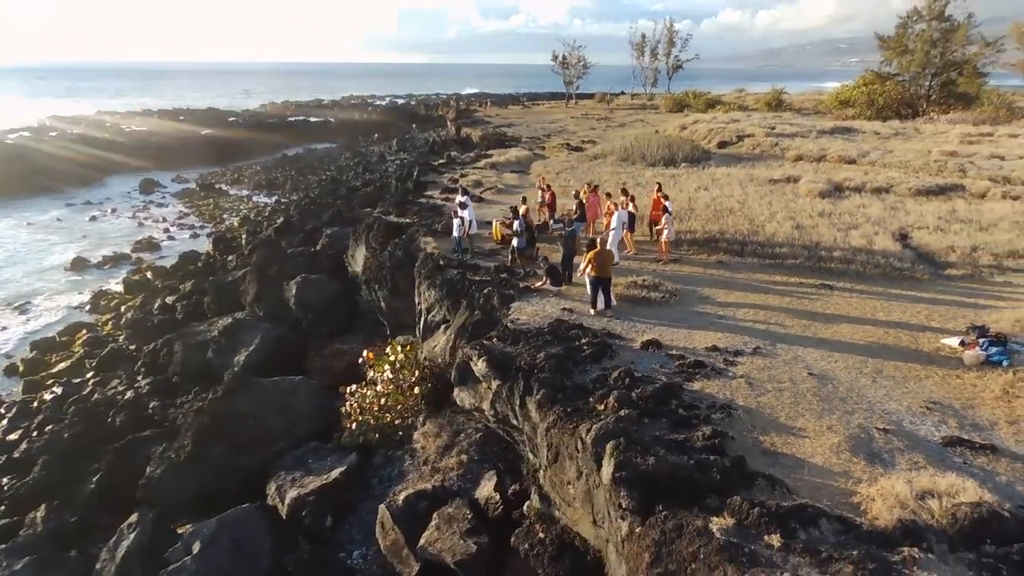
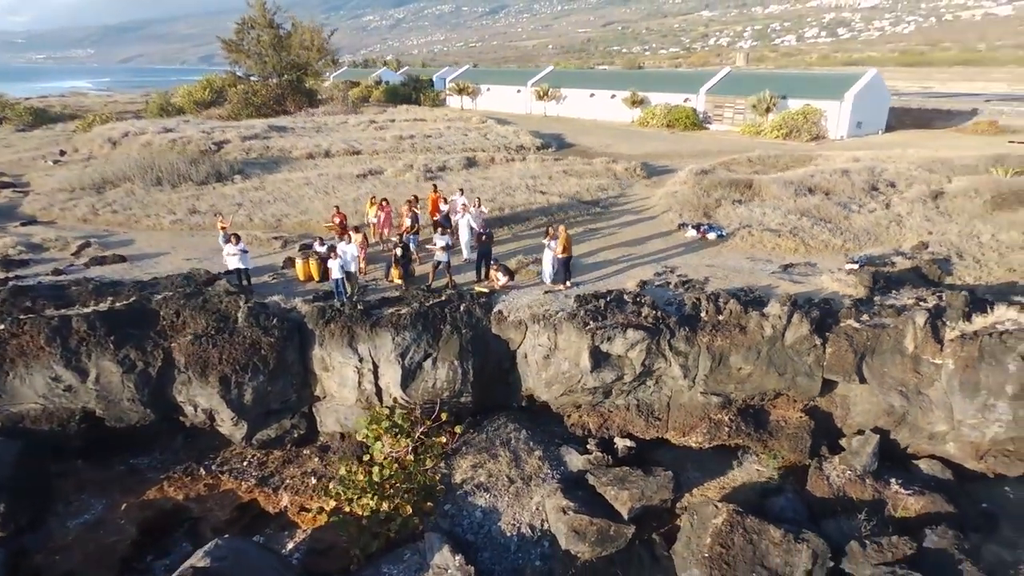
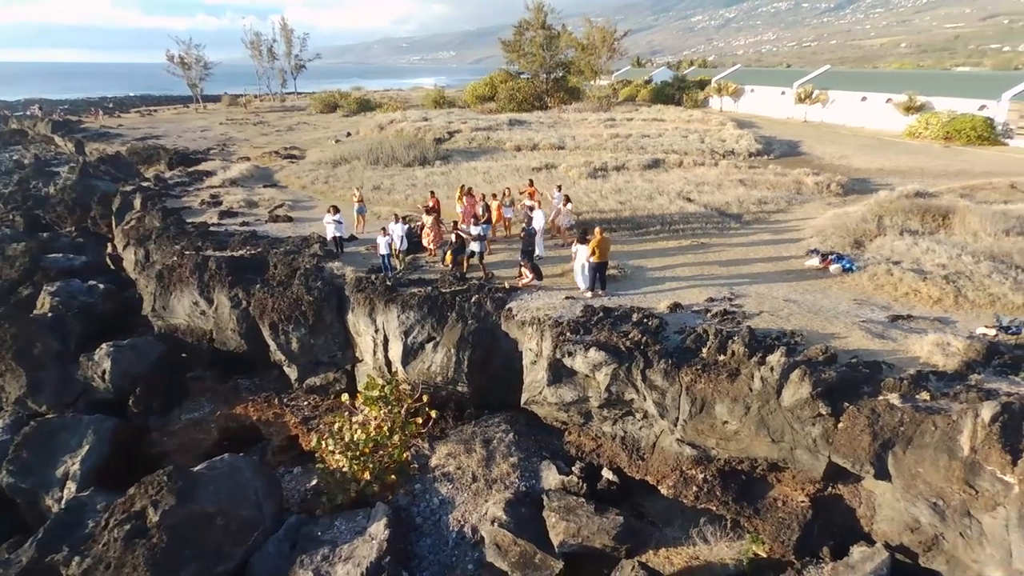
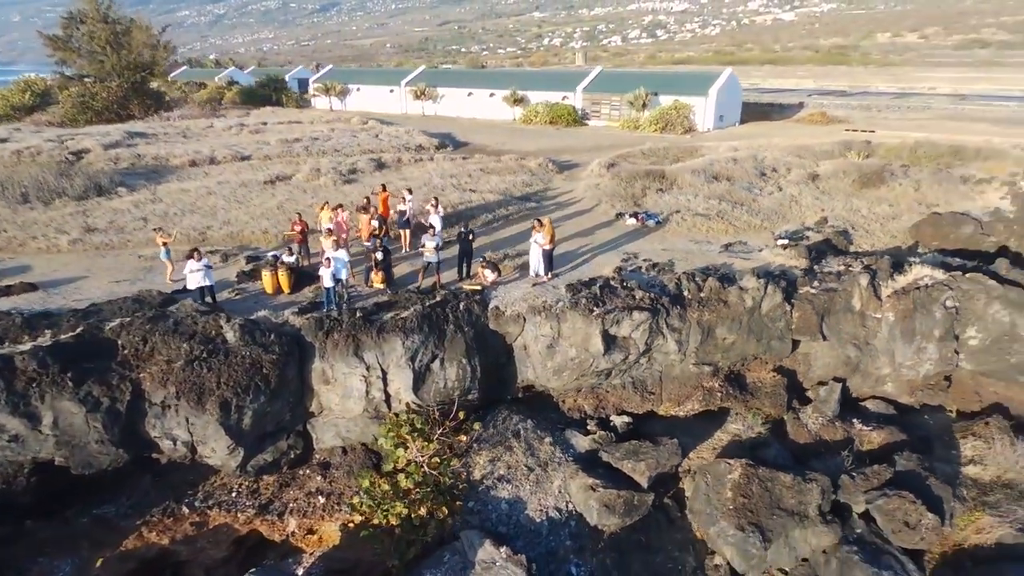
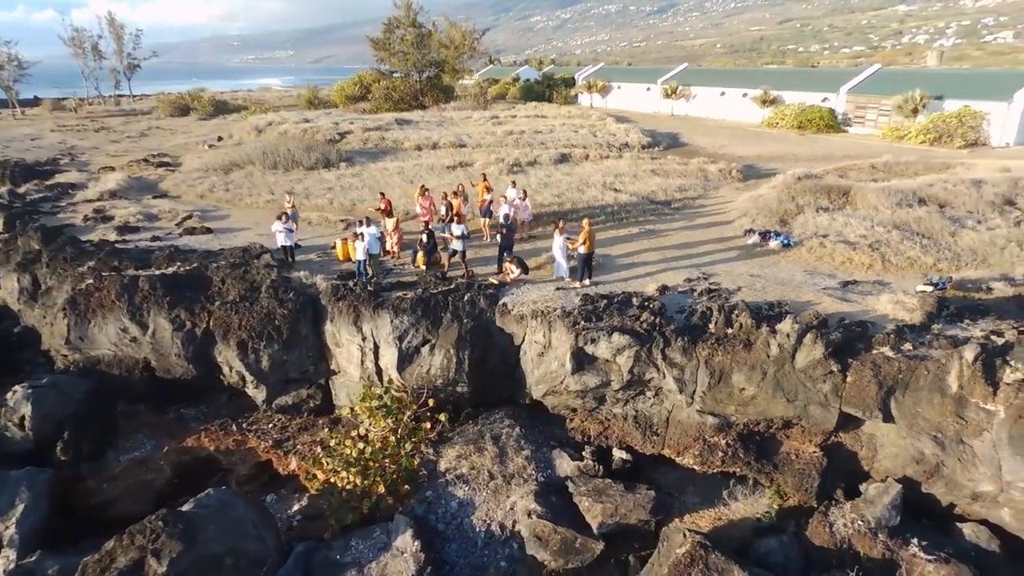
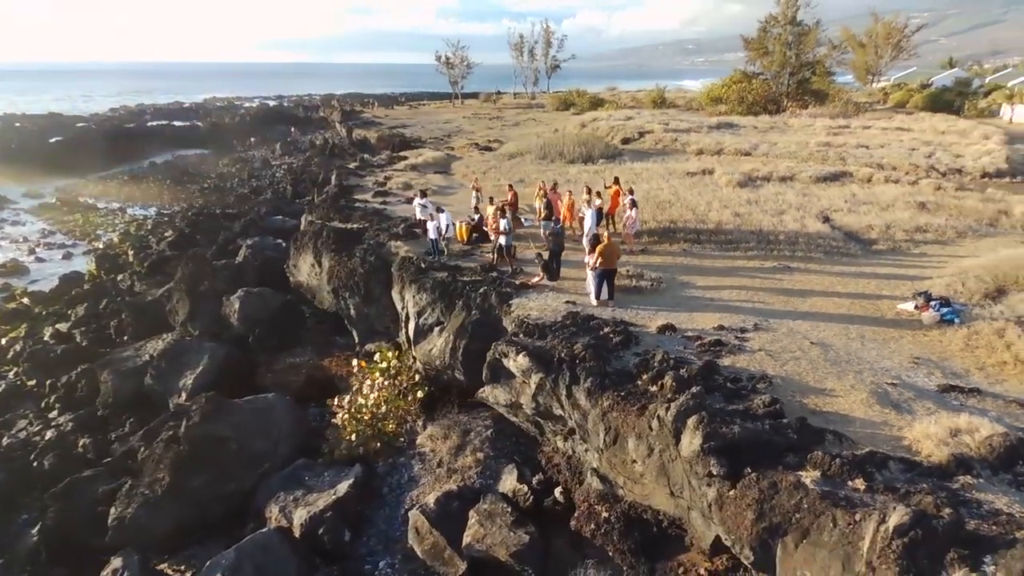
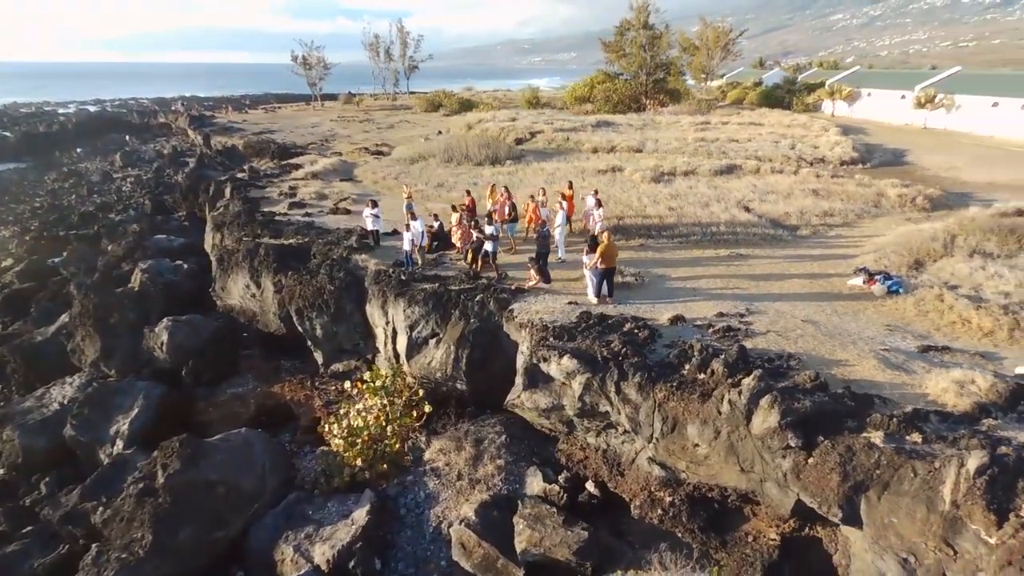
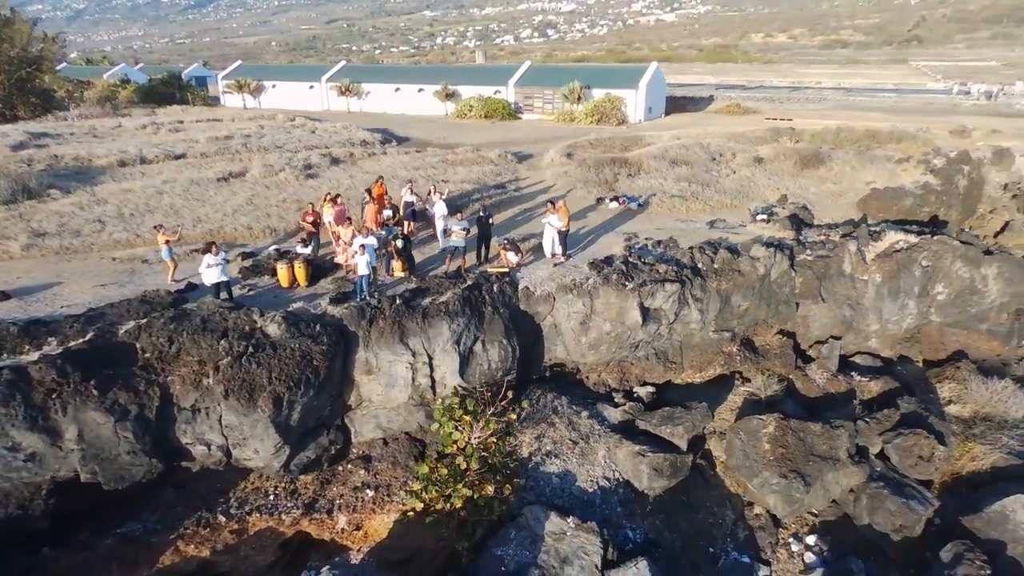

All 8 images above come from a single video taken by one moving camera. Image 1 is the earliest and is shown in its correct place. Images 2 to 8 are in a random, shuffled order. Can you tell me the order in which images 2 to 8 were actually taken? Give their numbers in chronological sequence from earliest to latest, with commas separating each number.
6, 7, 3, 5, 2, 4, 8
